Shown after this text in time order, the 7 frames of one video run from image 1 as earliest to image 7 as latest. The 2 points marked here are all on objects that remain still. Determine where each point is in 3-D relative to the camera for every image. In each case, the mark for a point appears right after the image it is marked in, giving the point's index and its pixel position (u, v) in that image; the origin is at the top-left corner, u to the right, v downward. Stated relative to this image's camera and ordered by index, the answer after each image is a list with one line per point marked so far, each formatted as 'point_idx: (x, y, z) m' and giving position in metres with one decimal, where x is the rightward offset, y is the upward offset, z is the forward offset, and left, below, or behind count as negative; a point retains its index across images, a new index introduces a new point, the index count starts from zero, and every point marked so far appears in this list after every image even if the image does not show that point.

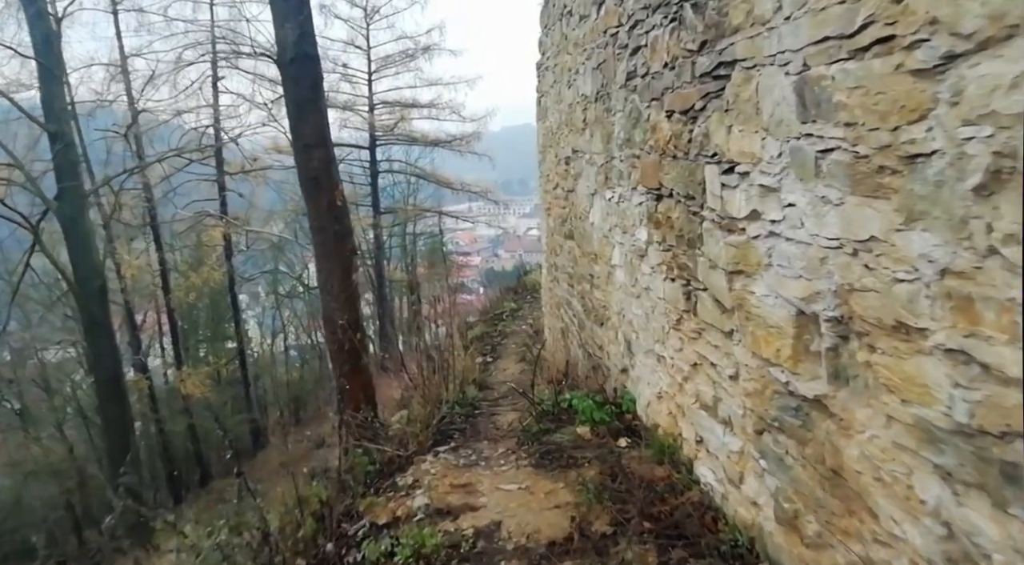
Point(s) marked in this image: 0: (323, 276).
0: (-1.3, 0.0, +4.3) m
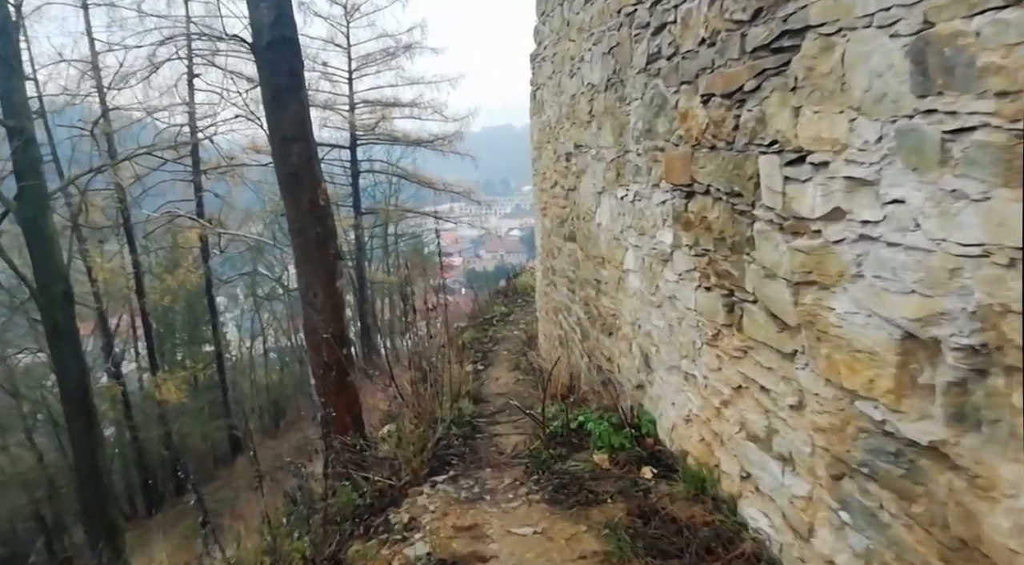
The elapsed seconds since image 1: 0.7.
0: (-1.3, 0.0, +3.9) m
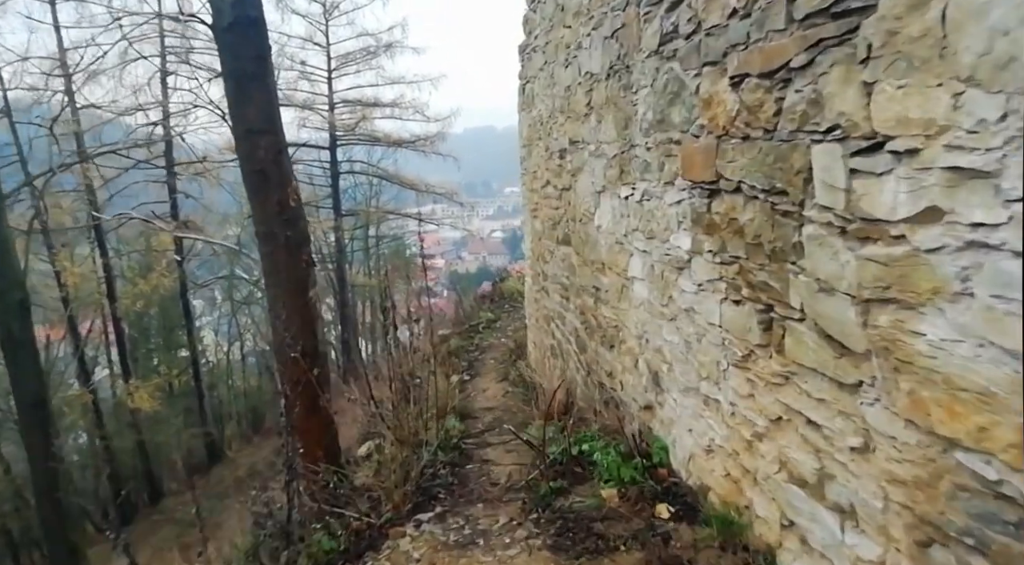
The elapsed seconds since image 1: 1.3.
0: (-1.4, -0.1, +3.5) m
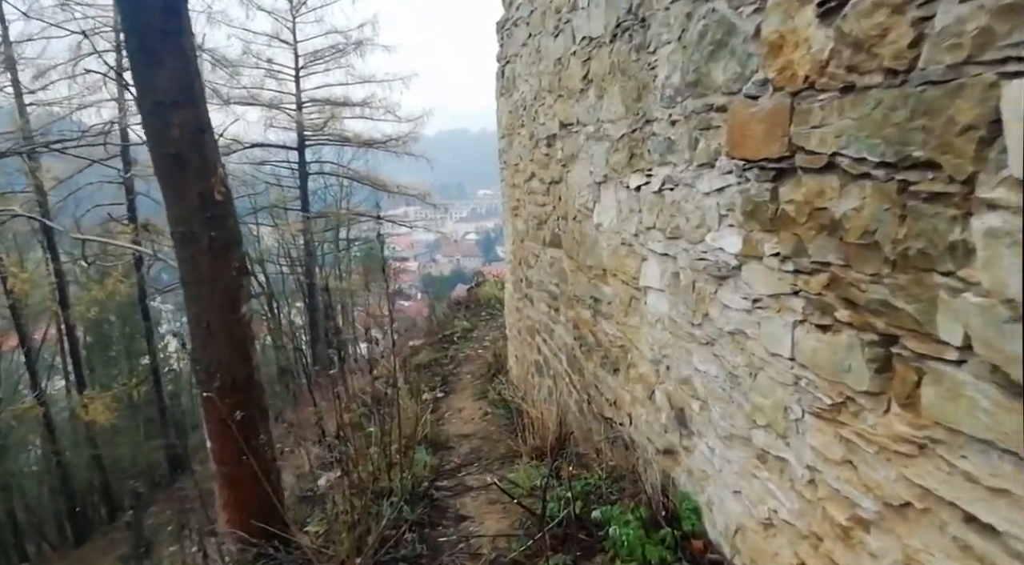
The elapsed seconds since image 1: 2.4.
0: (-1.4, -0.1, +2.8) m
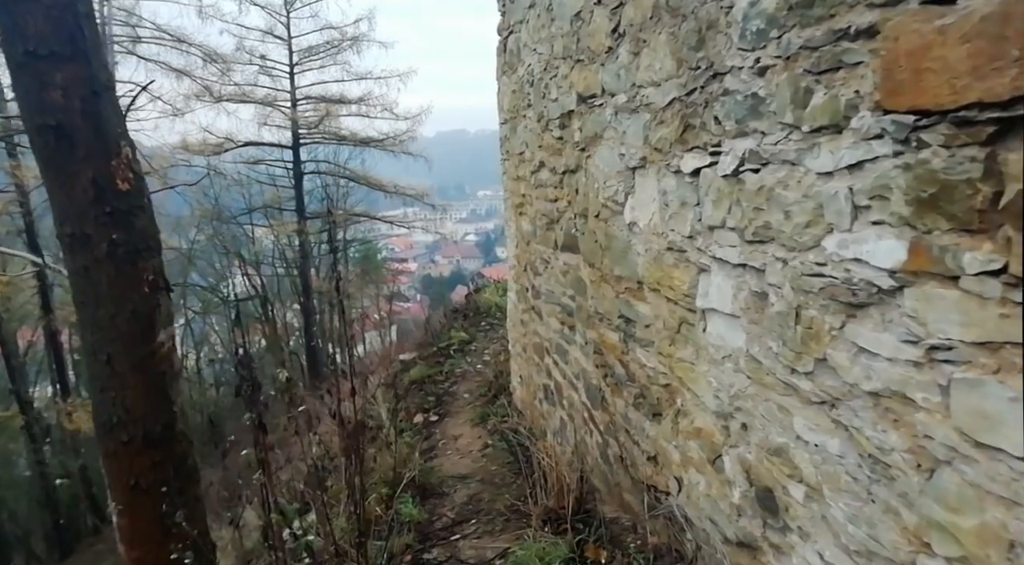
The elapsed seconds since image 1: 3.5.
0: (-1.4, -0.2, +2.1) m
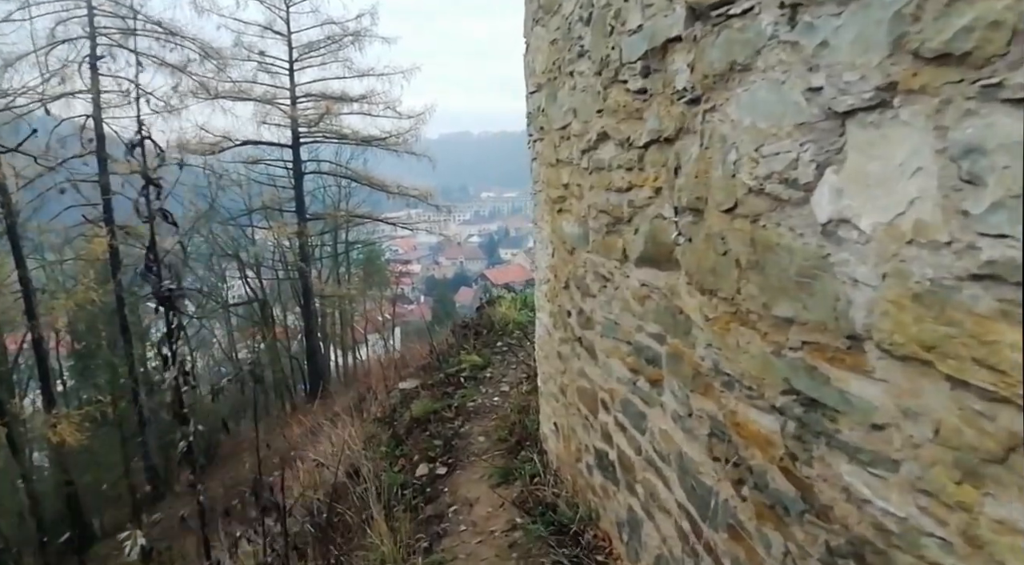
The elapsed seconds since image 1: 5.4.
0: (-1.2, -0.3, +0.9) m
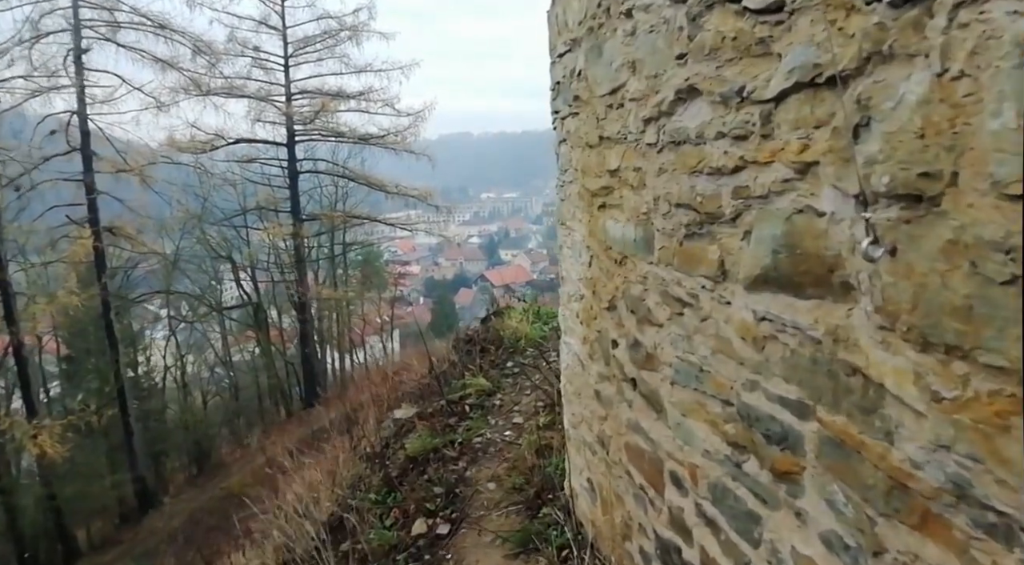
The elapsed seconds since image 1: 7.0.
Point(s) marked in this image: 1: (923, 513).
0: (-1.1, -0.4, +0.1) m
1: (+0.7, -0.4, +0.9) m
